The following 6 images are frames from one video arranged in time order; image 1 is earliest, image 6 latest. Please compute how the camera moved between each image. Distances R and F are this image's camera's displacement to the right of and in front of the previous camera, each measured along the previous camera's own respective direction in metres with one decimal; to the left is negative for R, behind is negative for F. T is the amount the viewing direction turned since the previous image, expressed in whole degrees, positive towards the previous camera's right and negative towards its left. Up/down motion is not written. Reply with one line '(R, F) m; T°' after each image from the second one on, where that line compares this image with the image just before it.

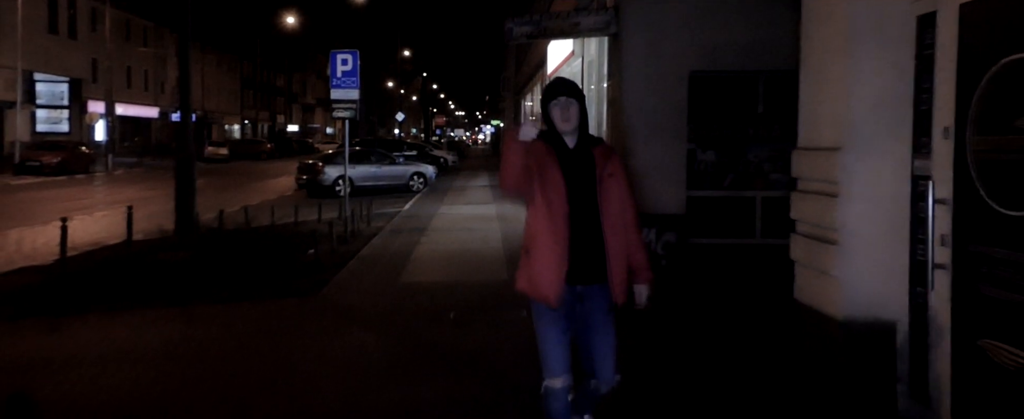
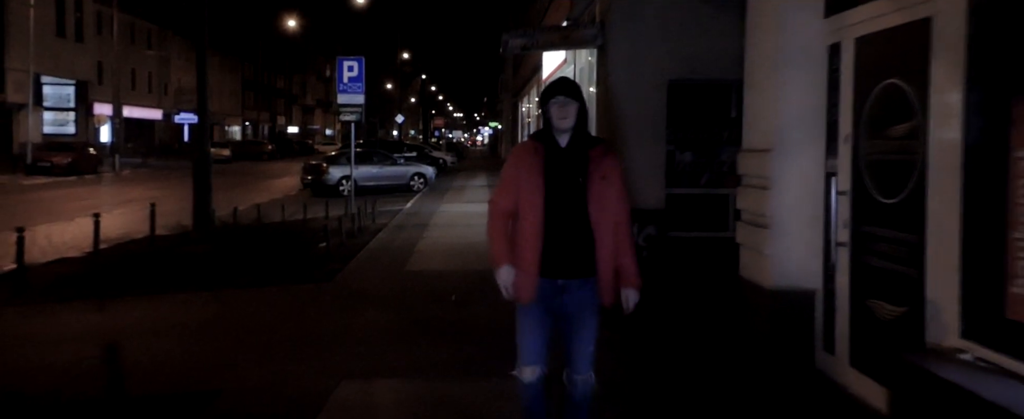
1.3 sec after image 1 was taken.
(0.0, -1.0) m; 0°
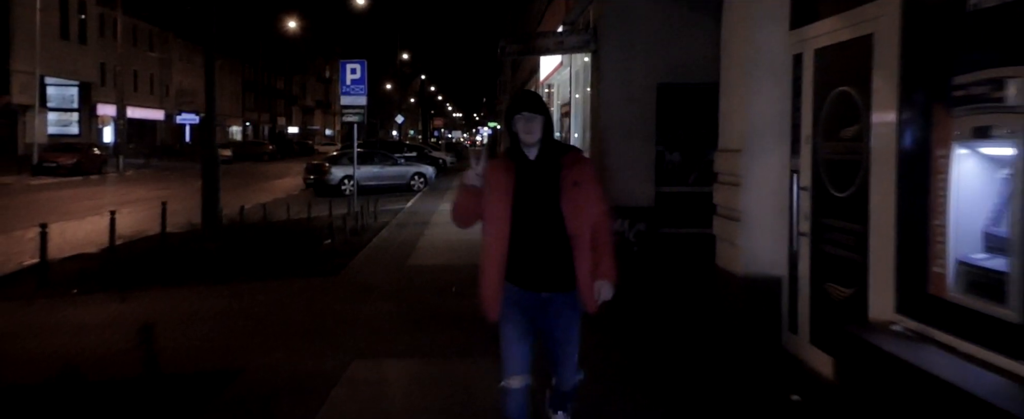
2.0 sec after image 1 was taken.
(0.0, -0.6) m; 0°
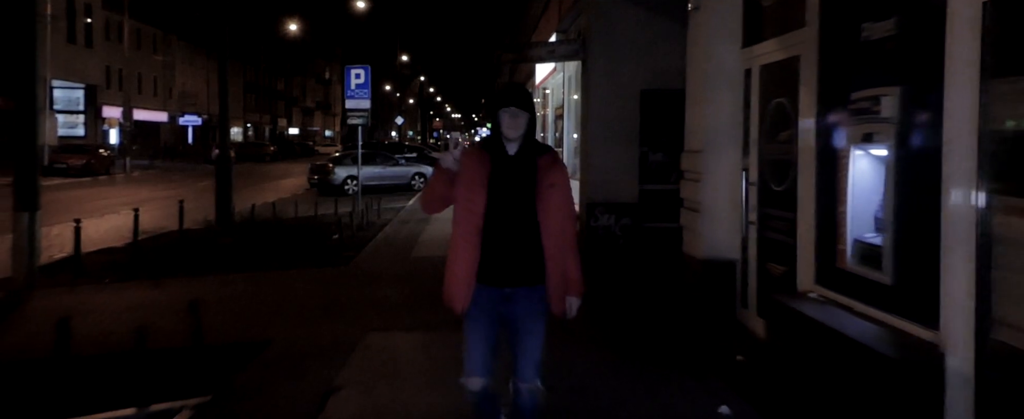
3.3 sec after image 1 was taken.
(+0.1, -1.0) m; 0°
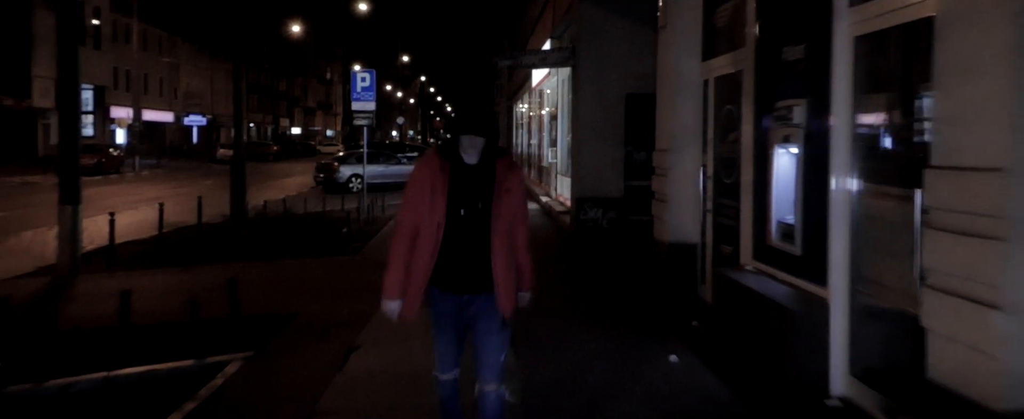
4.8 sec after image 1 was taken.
(+0.1, -1.1) m; 0°
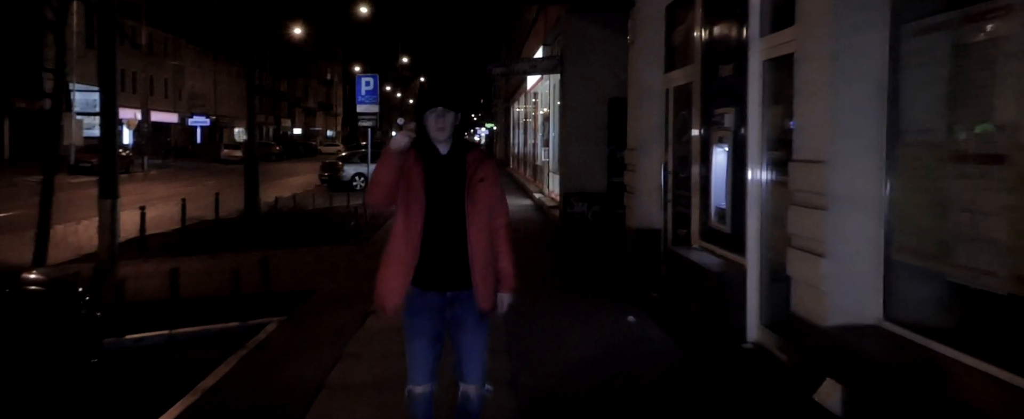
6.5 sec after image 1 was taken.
(+0.1, -1.3) m; 0°
